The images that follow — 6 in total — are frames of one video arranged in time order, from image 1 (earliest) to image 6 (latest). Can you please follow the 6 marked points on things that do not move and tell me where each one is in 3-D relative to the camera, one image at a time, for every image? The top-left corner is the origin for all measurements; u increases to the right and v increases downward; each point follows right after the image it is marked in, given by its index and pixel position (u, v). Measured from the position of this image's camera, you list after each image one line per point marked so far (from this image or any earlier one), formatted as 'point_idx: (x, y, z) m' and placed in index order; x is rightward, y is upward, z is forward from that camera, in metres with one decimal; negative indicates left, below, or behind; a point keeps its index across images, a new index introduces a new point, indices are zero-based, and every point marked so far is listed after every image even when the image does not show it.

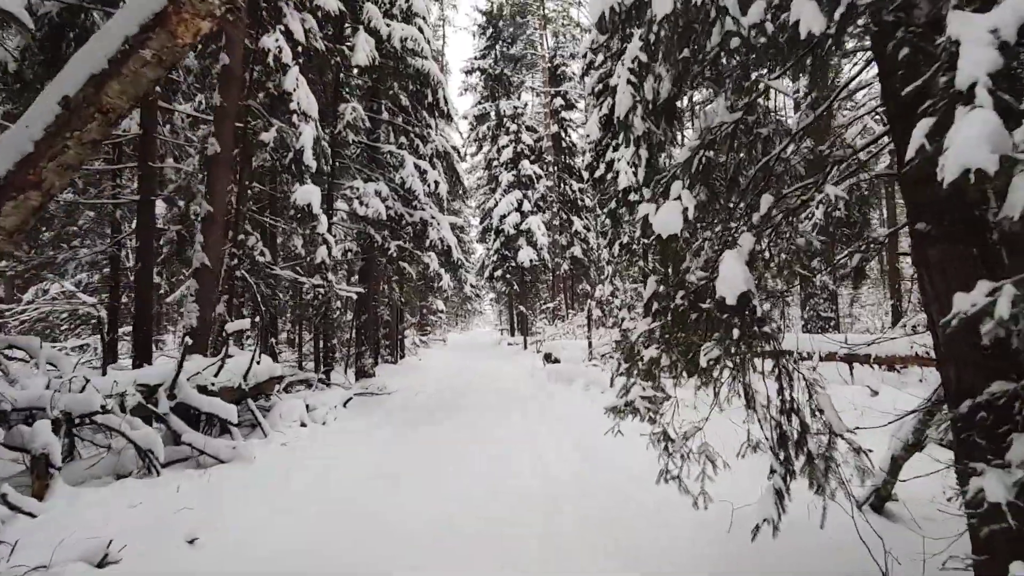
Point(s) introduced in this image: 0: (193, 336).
0: (-4.0, -0.6, +7.0) m
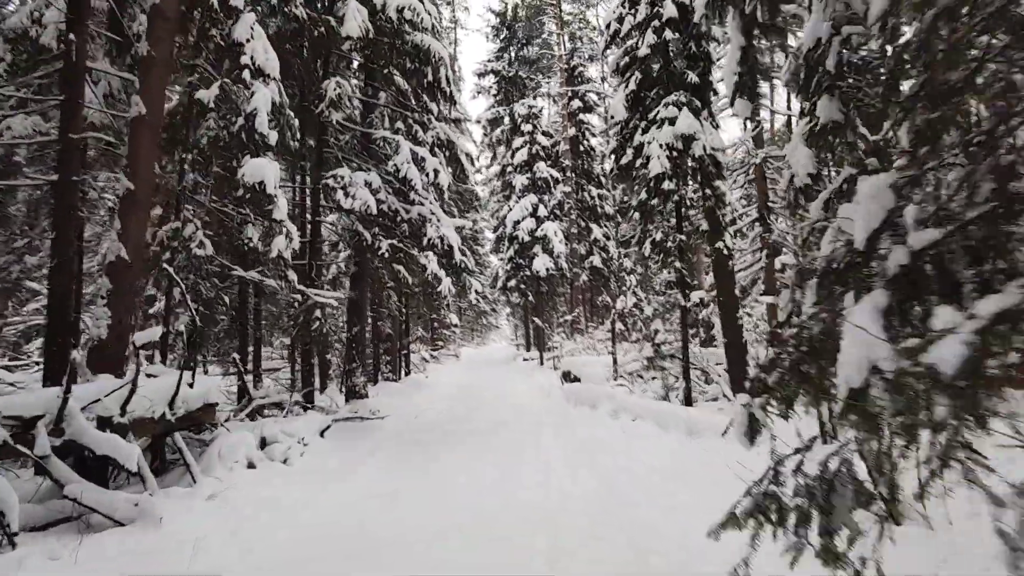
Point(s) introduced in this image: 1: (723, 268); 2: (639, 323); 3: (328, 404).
0: (-3.9, -0.6, +5.3) m
1: (+3.7, +0.4, +10.1) m
2: (+4.1, -1.1, +18.2) m
3: (-3.5, -2.2, +10.7) m
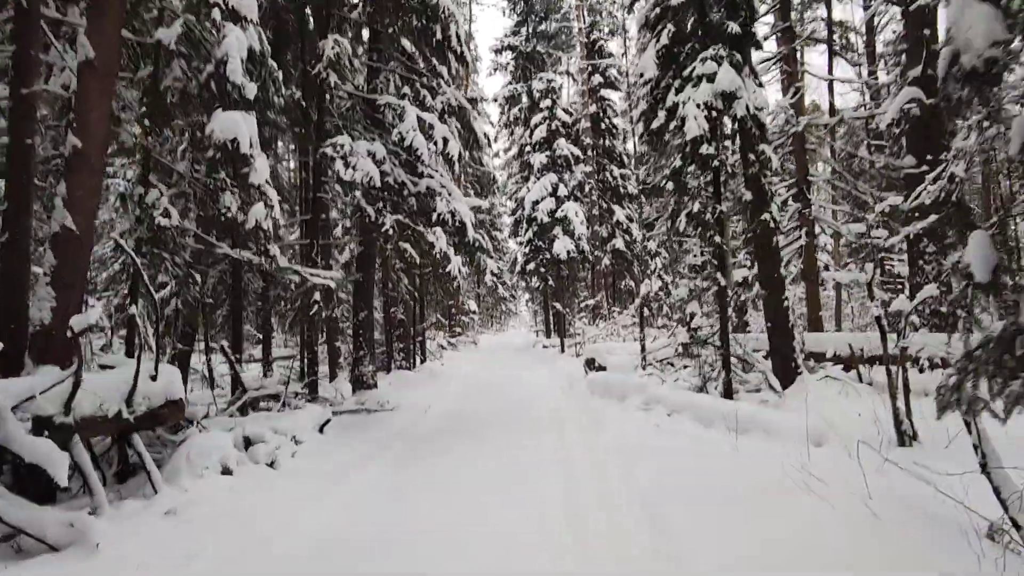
0: (-3.8, -0.4, +4.5) m
1: (+4.0, +0.7, +9.0) m
2: (+4.6, -0.6, +17.1) m
3: (-3.2, -1.9, +9.9) m
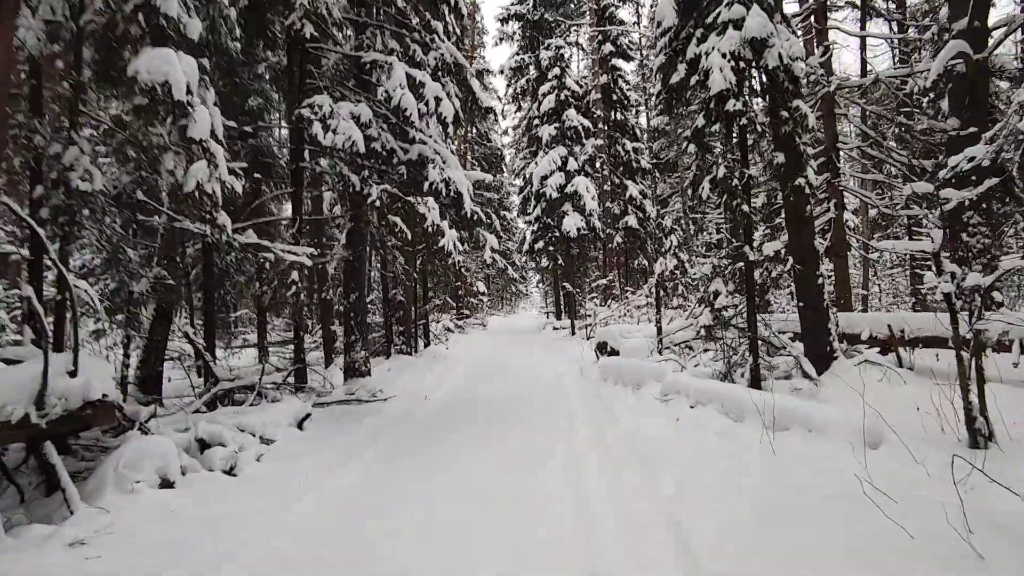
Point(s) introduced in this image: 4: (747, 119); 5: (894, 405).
0: (-3.8, -0.3, +3.7) m
1: (+4.1, +1.1, +8.0) m
2: (+4.8, 0.0, +16.1) m
3: (-3.1, -1.6, +9.1) m
4: (+3.2, +2.3, +7.6) m
5: (+4.0, -1.2, +5.9) m
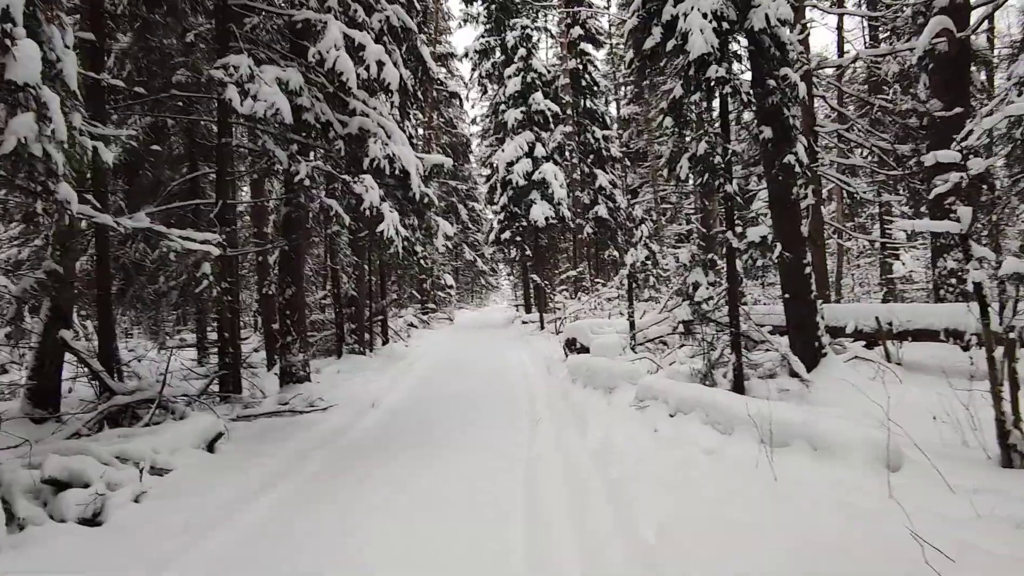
0: (-4.1, -0.3, +2.5) m
1: (+3.5, +1.2, +7.2) m
2: (+3.9, +0.3, +15.4) m
3: (-3.7, -1.5, +8.0) m
4: (+2.6, +2.4, +6.7) m
5: (+3.6, -1.1, +5.1) m
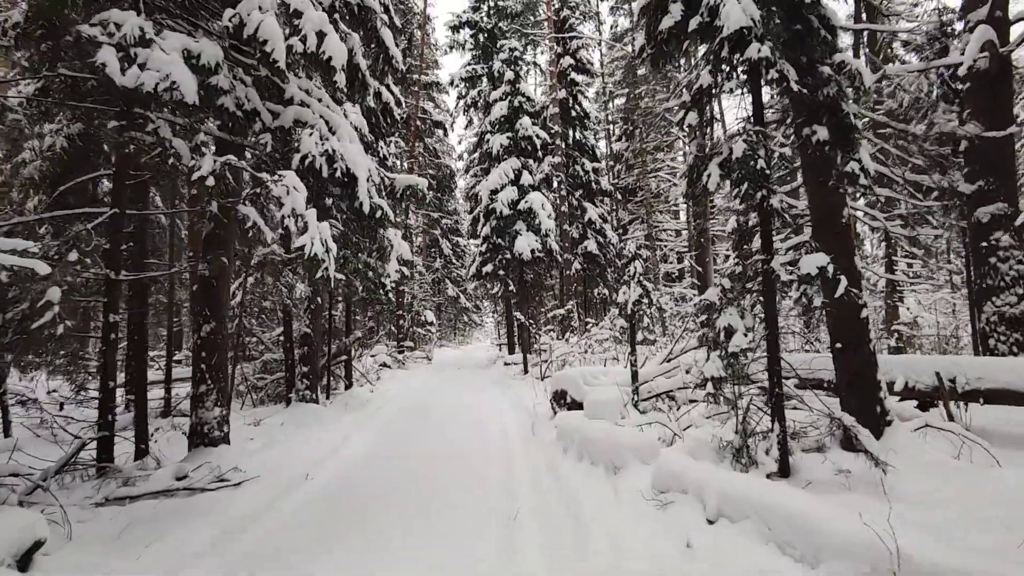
0: (-4.3, -0.3, +0.6) m
1: (+3.3, +0.7, +5.6) m
2: (+3.4, -0.7, +13.7) m
3: (-4.0, -1.9, +6.0) m
4: (+2.4, +2.0, +5.2) m
5: (+3.3, -1.5, +3.4) m
